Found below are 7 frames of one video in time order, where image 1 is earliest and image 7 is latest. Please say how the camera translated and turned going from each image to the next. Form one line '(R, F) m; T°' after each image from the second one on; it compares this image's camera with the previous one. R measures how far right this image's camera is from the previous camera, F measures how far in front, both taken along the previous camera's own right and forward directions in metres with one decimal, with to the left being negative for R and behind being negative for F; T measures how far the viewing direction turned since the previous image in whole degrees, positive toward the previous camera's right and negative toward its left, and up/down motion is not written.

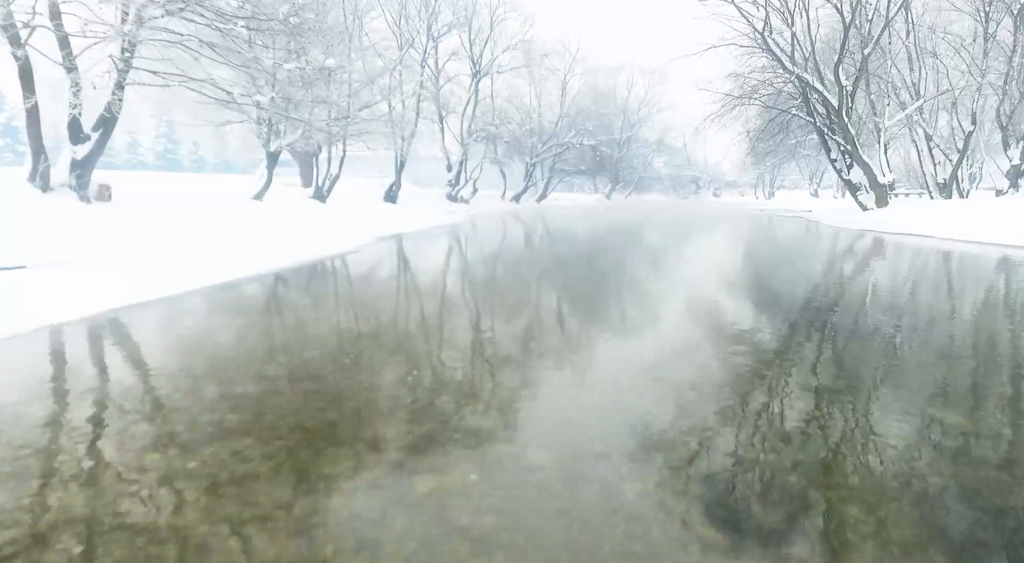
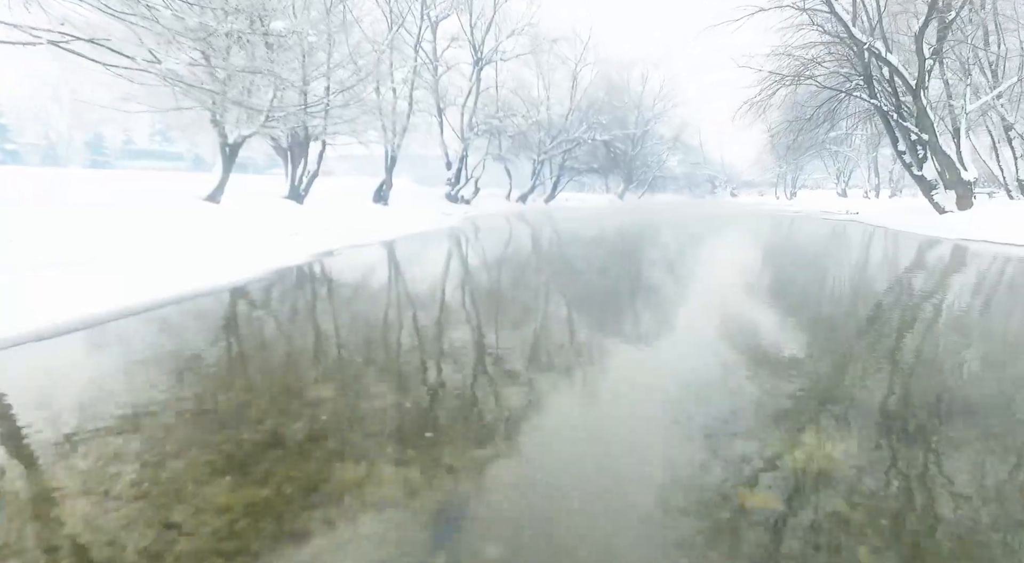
(+0.1, +0.7) m; -1°
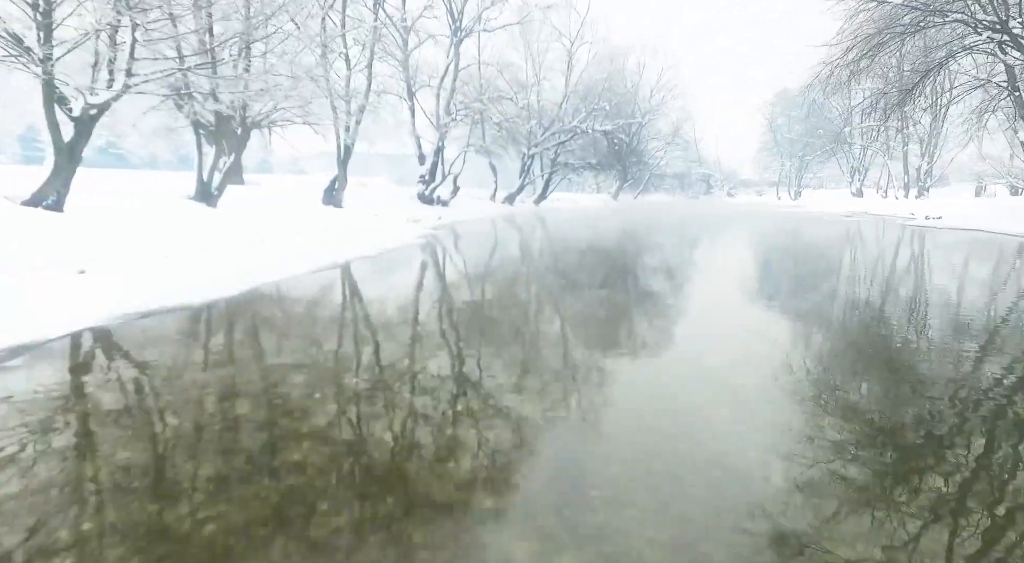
(0.0, +1.3) m; +2°
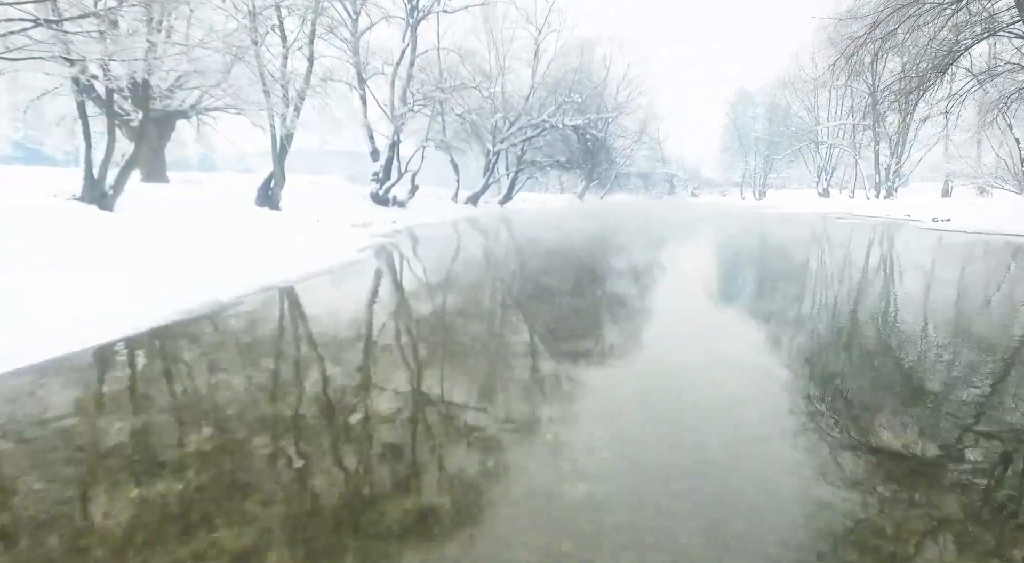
(0.0, +0.6) m; +4°
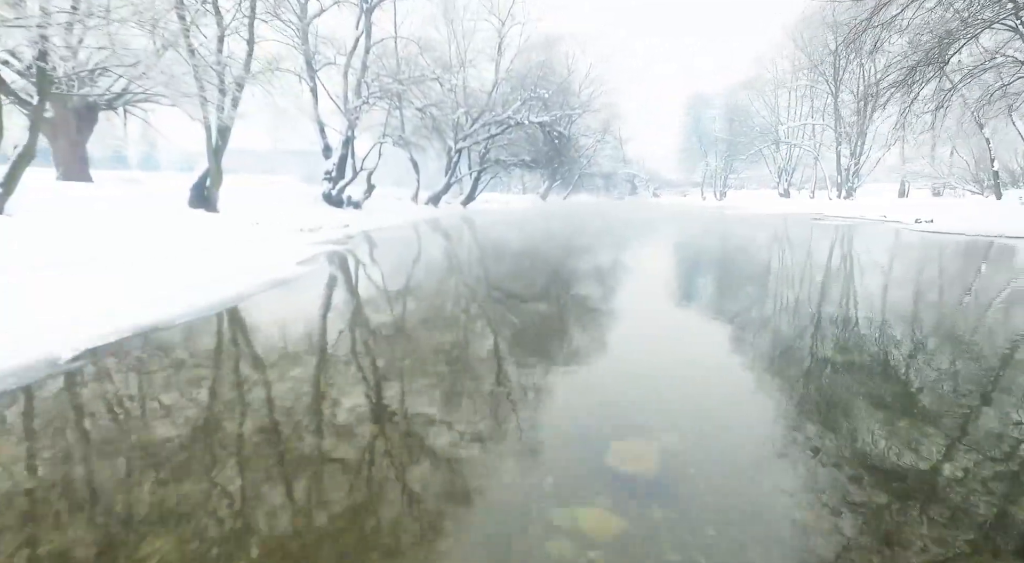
(0.0, +0.4) m; +4°
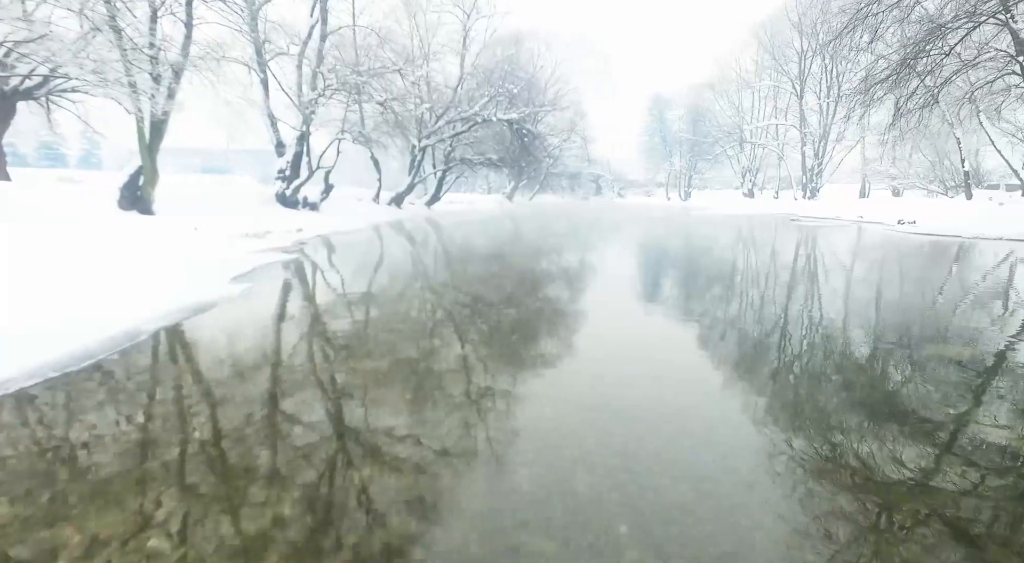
(0.0, +0.3) m; +3°
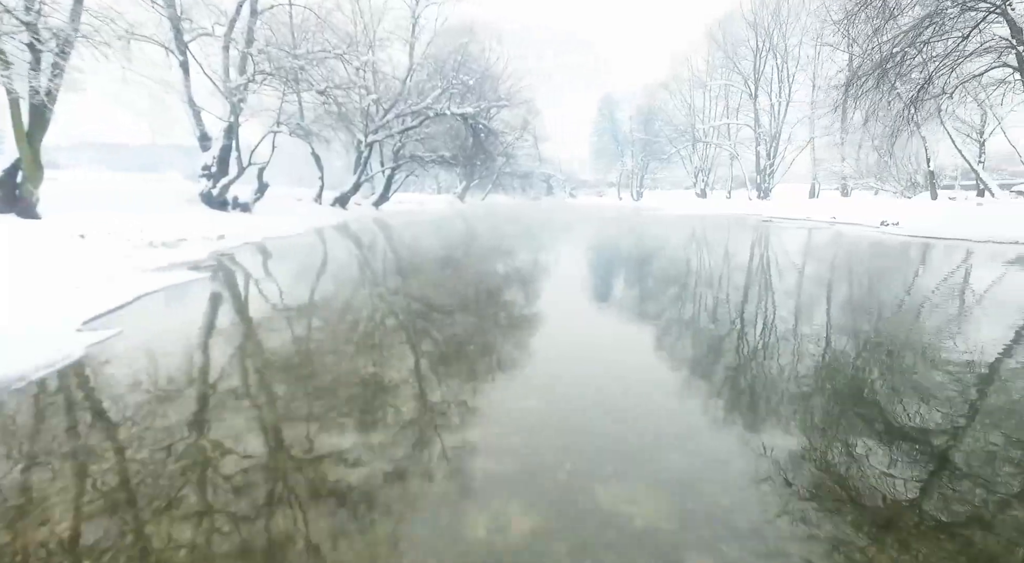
(-0.1, +0.4) m; +4°
